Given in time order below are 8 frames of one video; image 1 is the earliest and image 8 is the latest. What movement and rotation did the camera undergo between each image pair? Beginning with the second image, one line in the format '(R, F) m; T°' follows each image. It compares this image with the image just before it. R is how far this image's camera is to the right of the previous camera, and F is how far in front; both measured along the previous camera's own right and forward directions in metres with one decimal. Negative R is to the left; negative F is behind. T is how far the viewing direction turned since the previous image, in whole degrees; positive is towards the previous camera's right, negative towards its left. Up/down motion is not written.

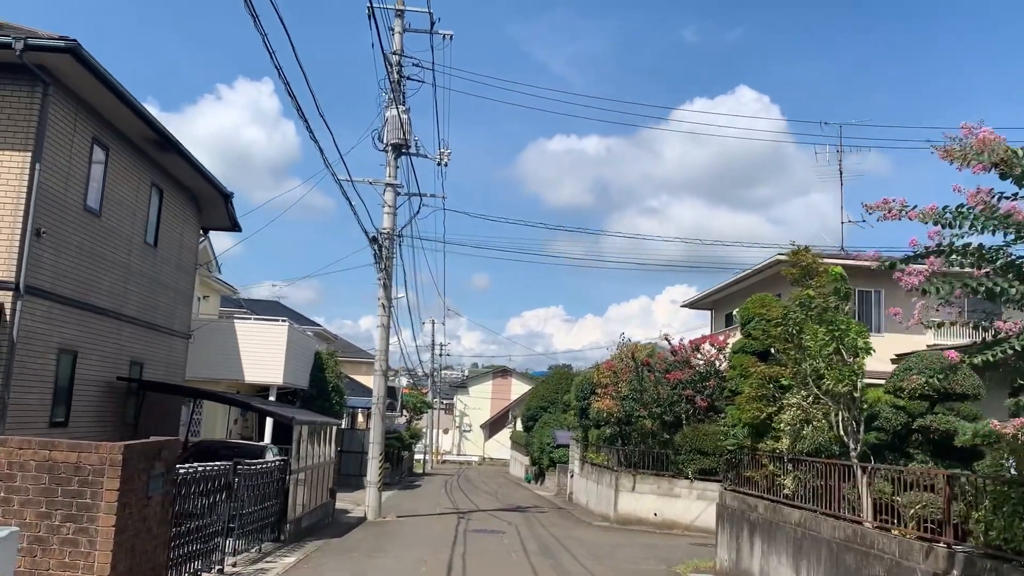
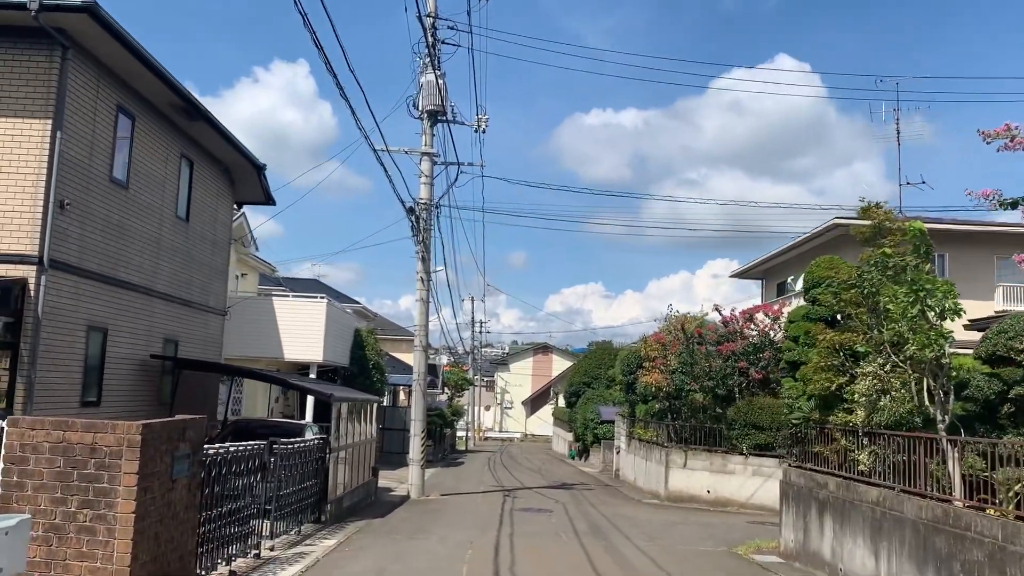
(-0.1, +0.7) m; -3°
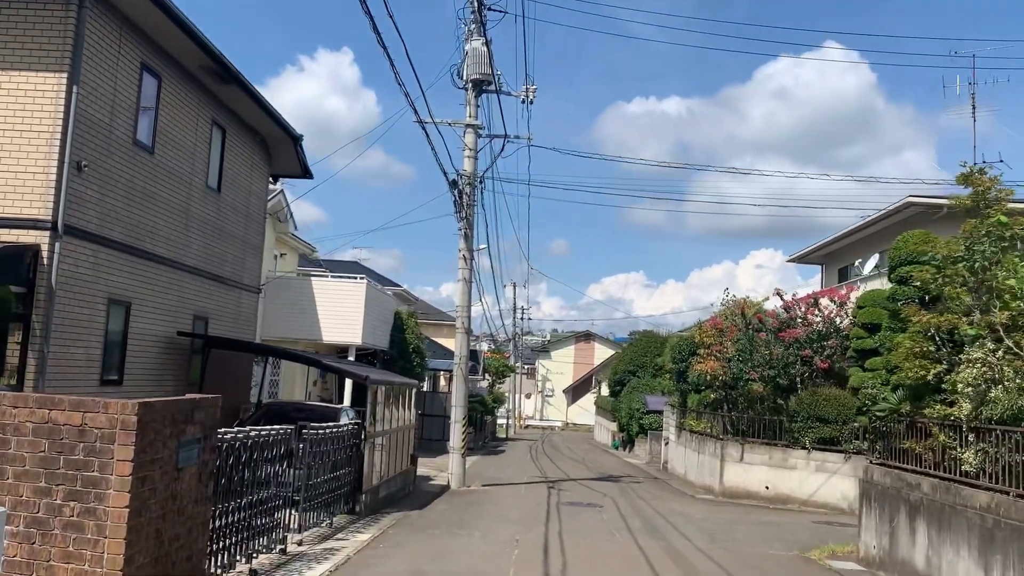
(-0.1, +1.0) m; -3°
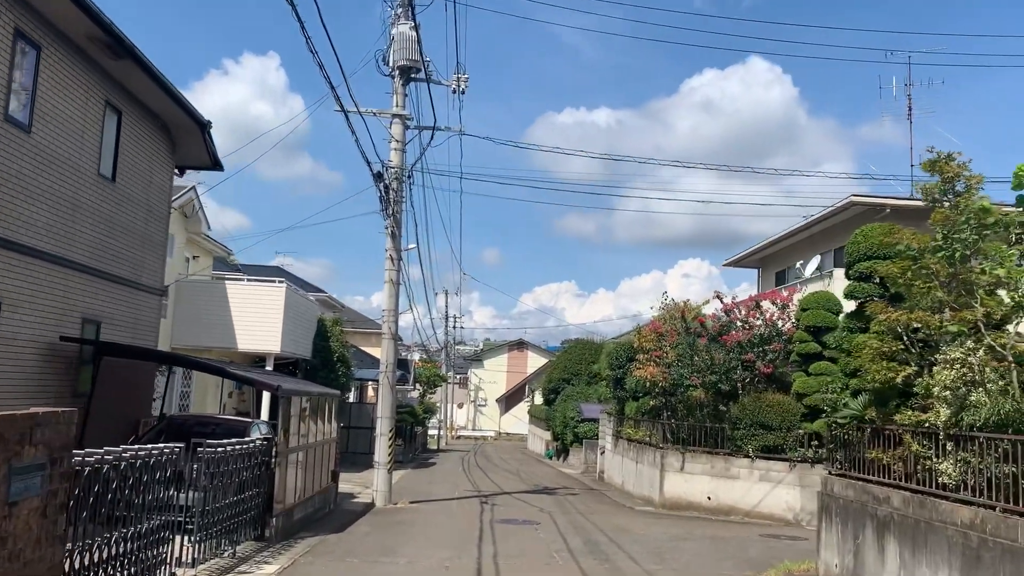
(0.0, +1.0) m; +4°
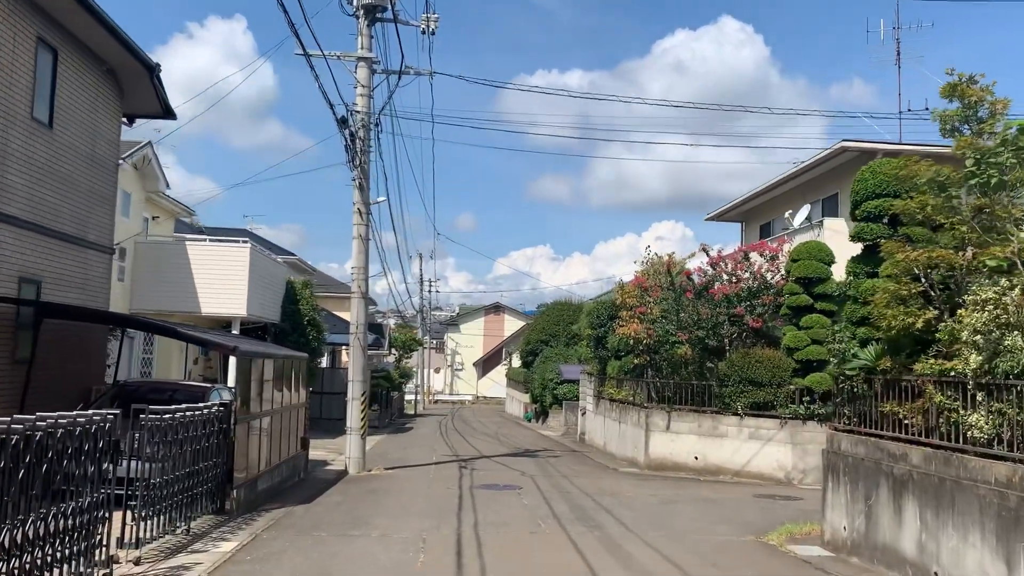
(0.0, +0.9) m; +2°
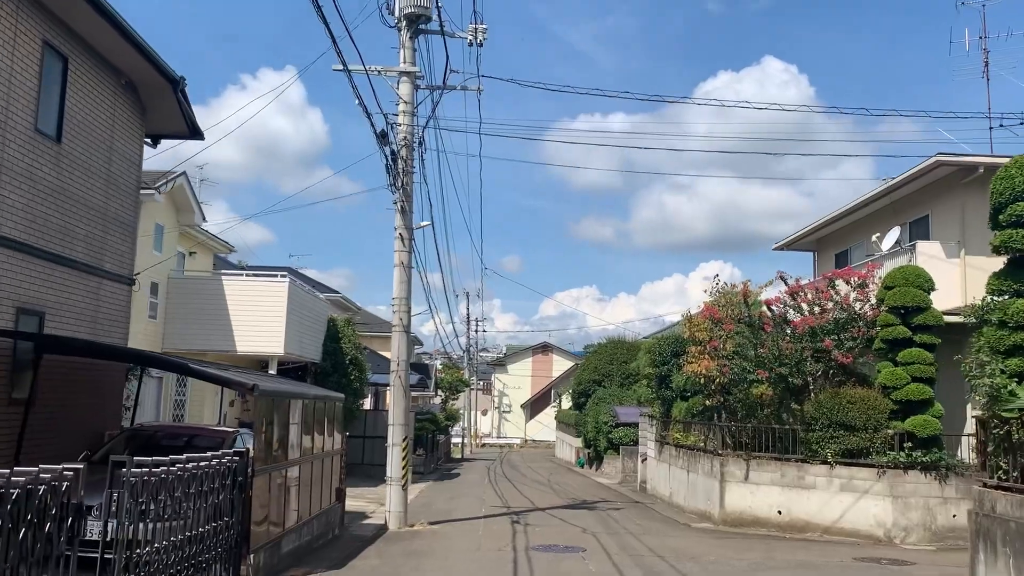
(-0.2, +1.5) m; -3°
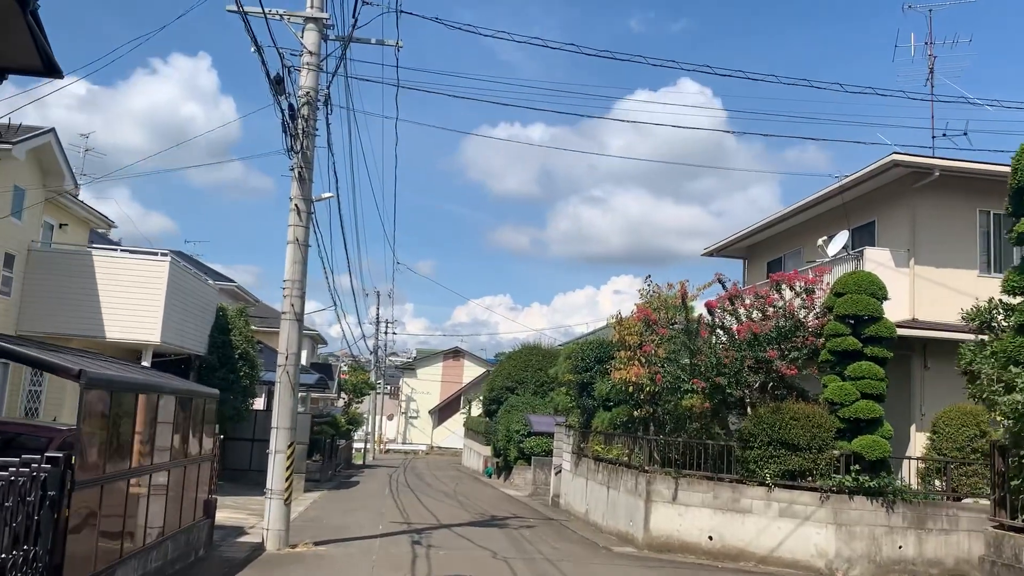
(0.0, +1.7) m; +6°
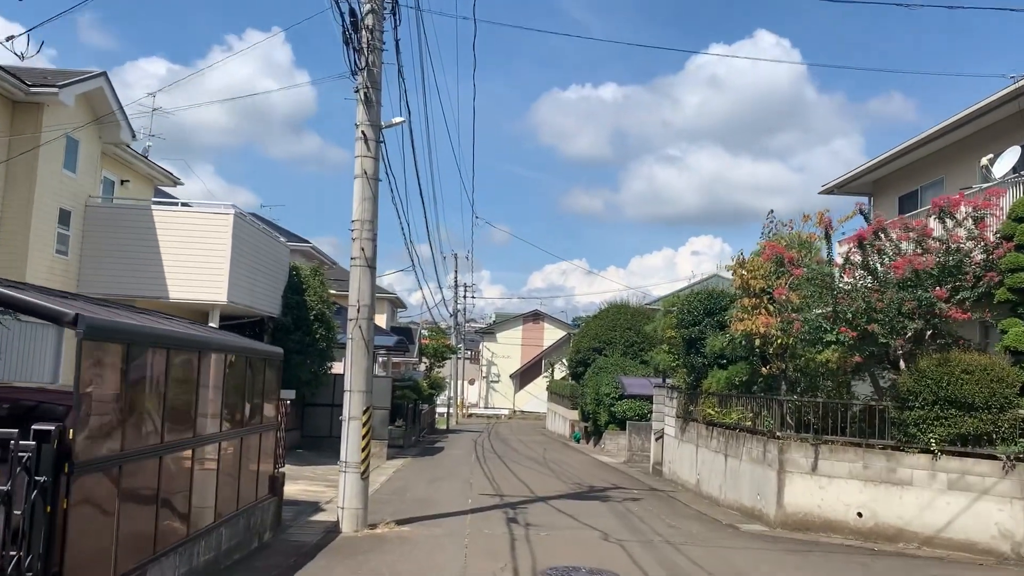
(-0.4, +1.8) m; -5°
